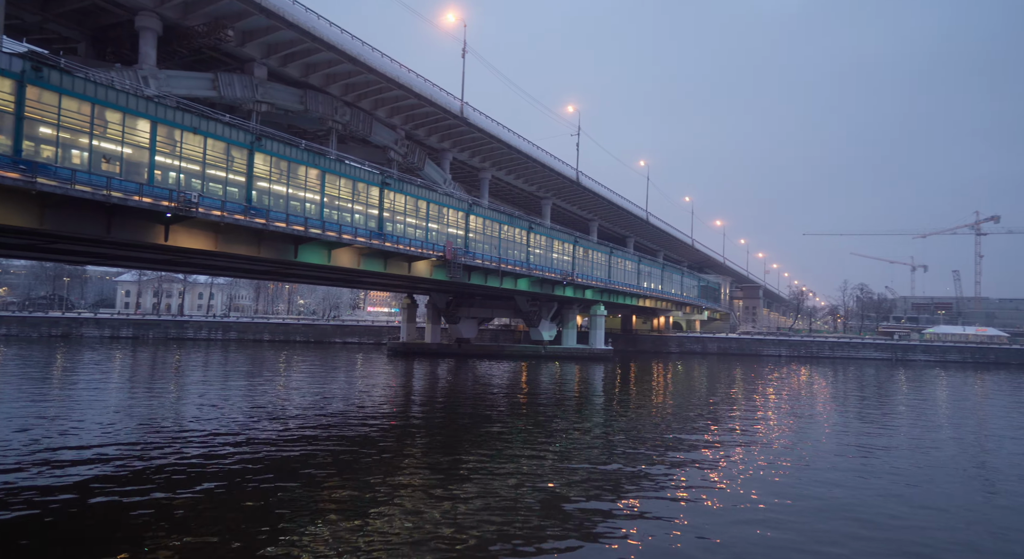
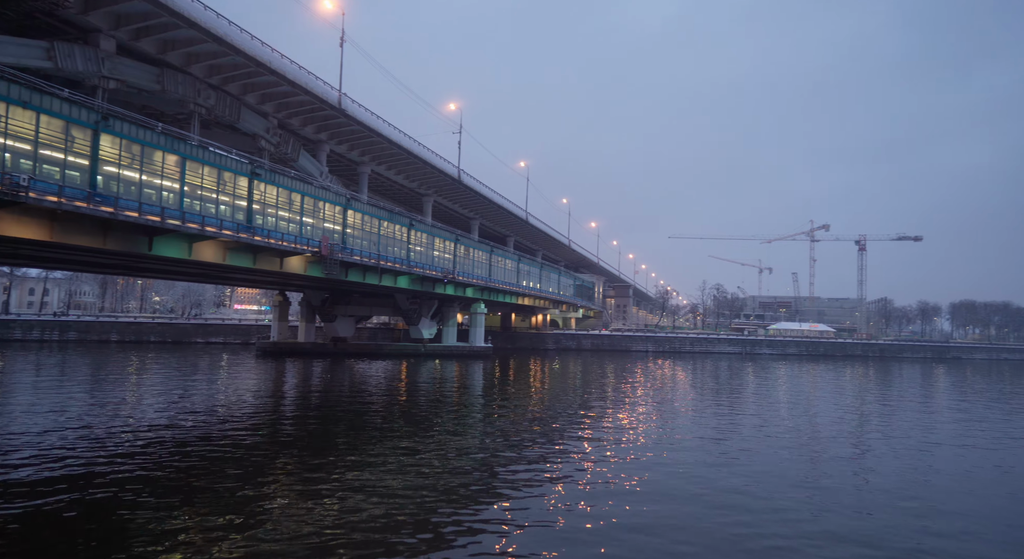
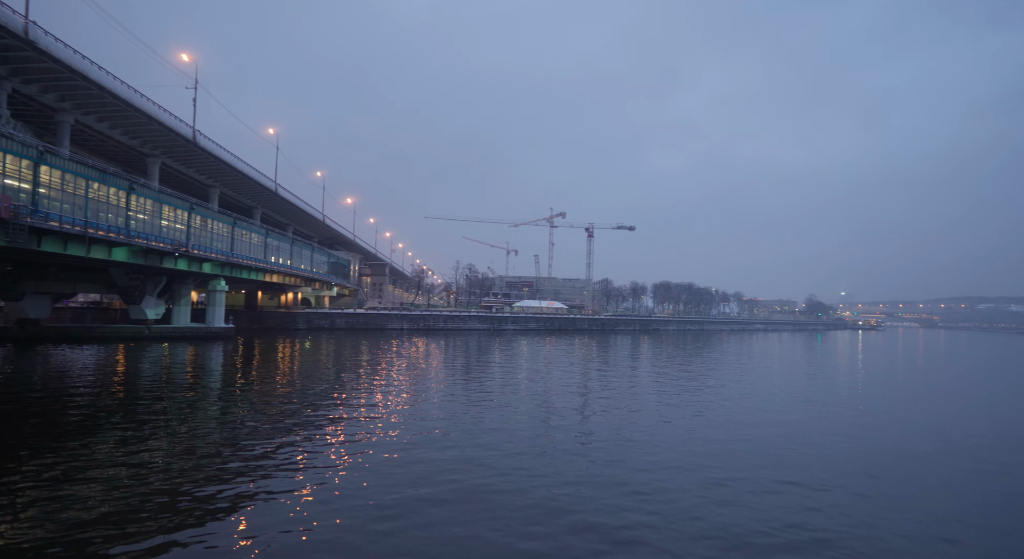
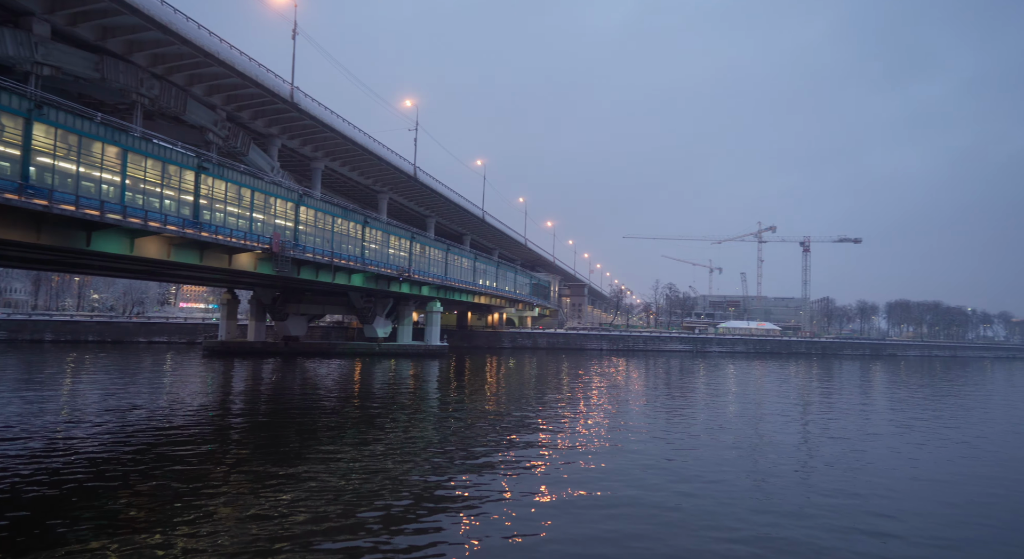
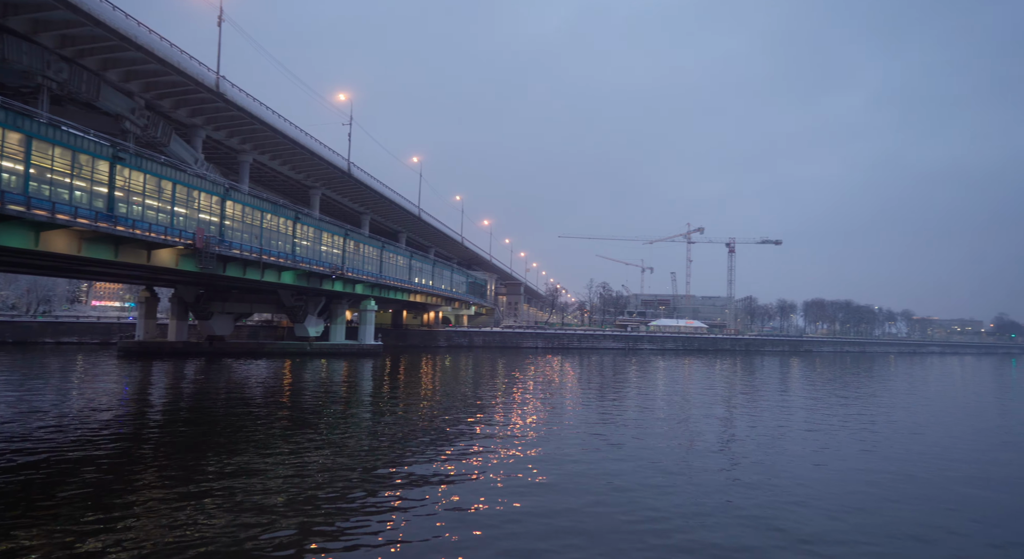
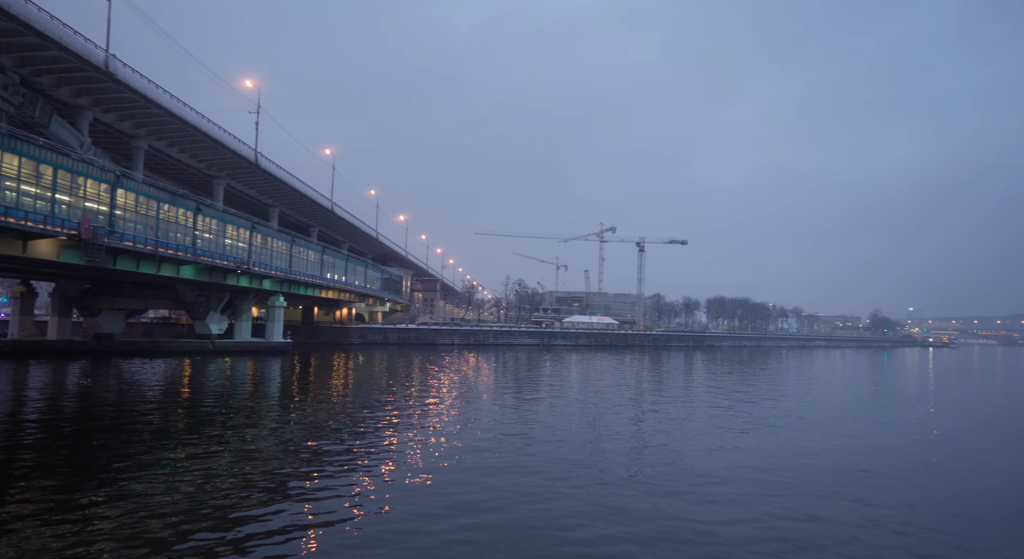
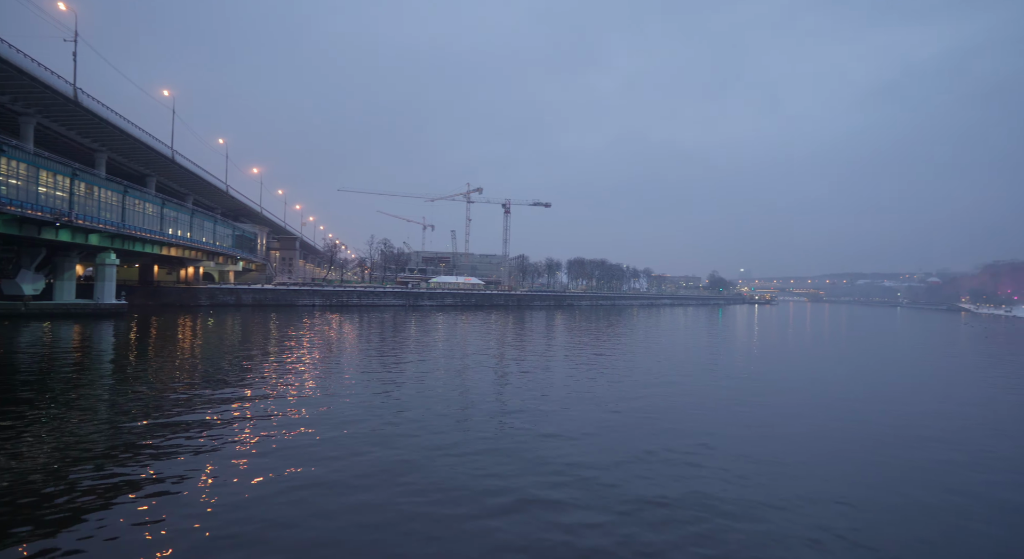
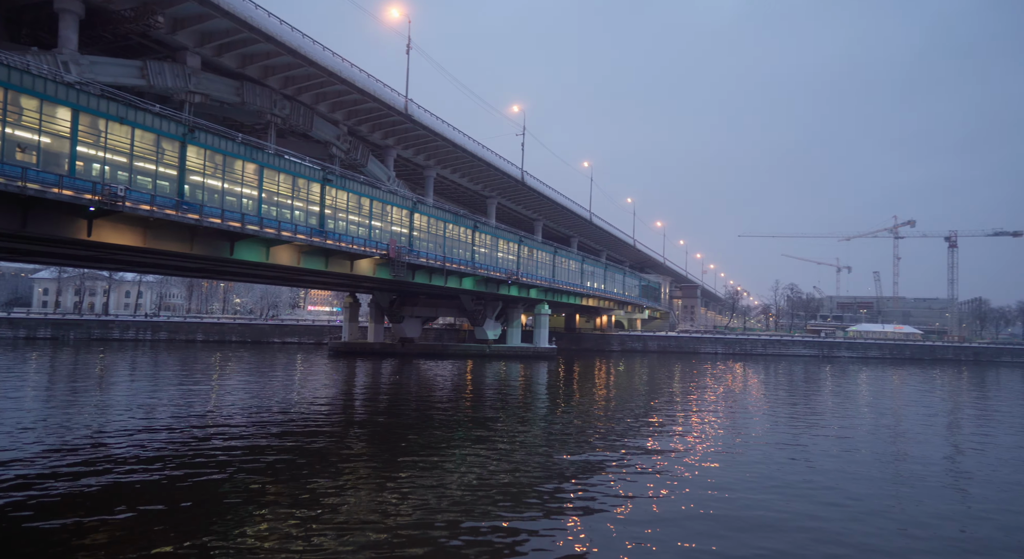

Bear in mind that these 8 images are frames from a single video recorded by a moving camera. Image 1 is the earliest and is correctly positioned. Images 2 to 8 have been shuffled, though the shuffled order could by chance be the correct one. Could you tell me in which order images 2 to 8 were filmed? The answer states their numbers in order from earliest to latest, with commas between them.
8, 2, 4, 5, 6, 3, 7
